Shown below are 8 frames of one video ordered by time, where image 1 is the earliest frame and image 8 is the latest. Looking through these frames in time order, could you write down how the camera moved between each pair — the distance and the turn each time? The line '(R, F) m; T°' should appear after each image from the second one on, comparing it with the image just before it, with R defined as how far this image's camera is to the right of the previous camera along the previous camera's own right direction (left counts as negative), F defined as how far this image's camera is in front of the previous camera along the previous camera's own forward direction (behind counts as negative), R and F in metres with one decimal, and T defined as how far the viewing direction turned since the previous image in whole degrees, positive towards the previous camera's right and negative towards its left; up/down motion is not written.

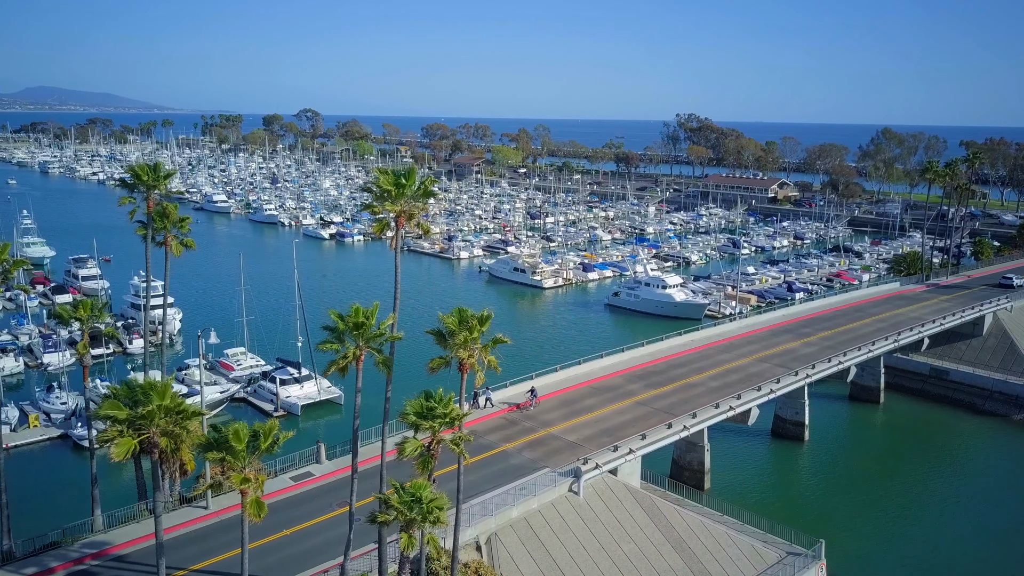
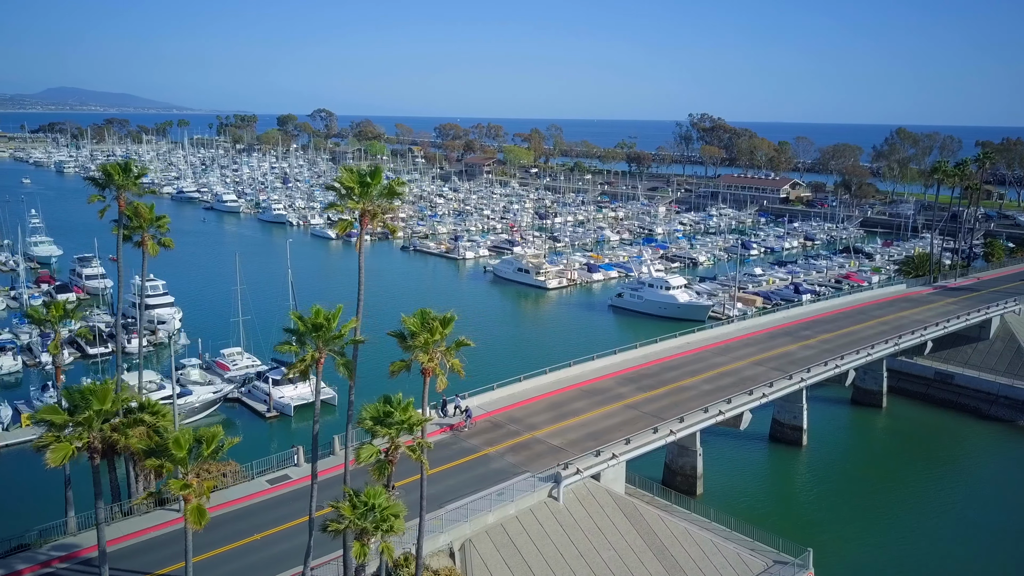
(+1.1, +0.4) m; -1°
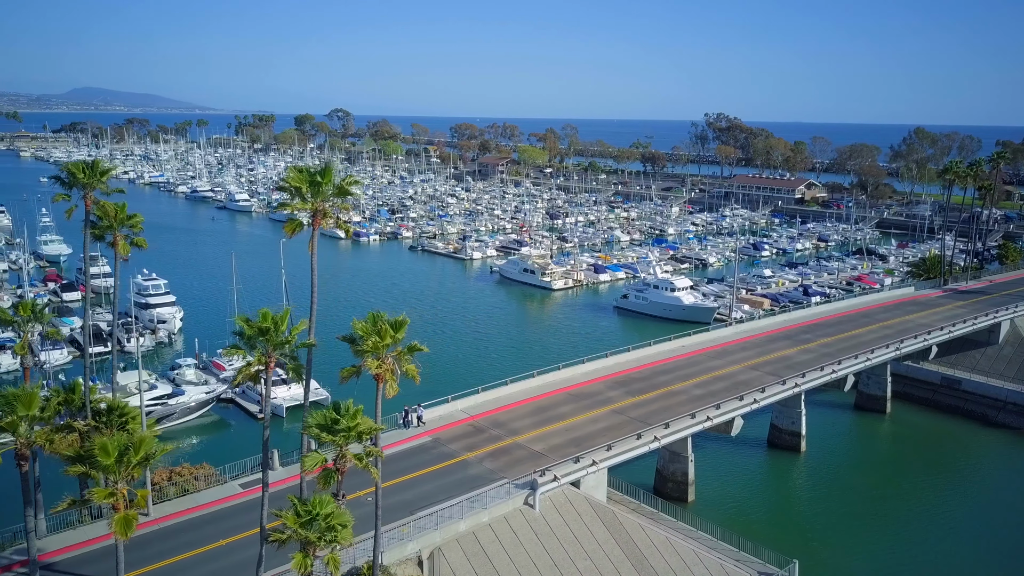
(+1.3, +0.5) m; -1°
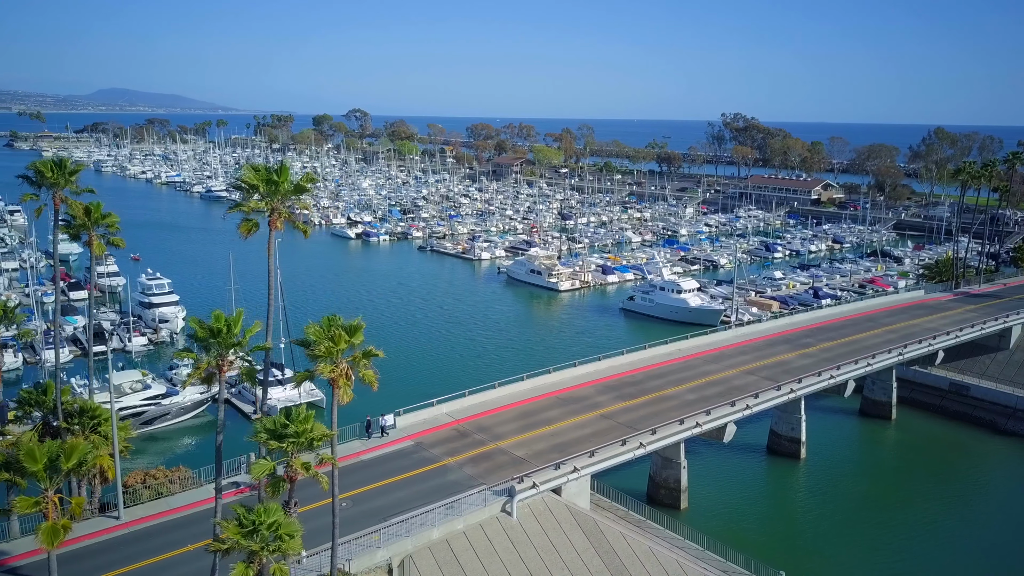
(+1.2, +0.5) m; -1°
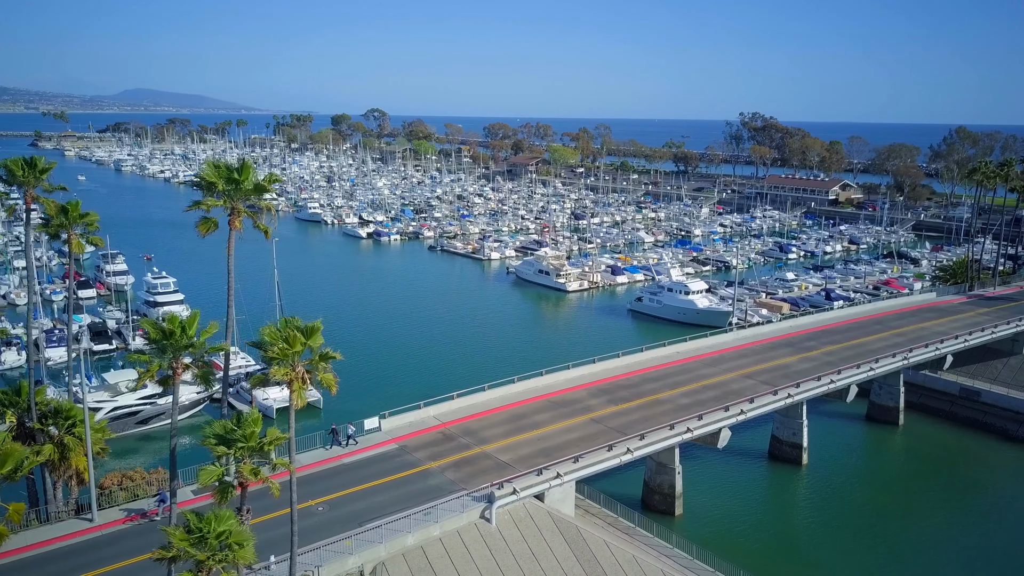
(+1.1, +0.5) m; -1°
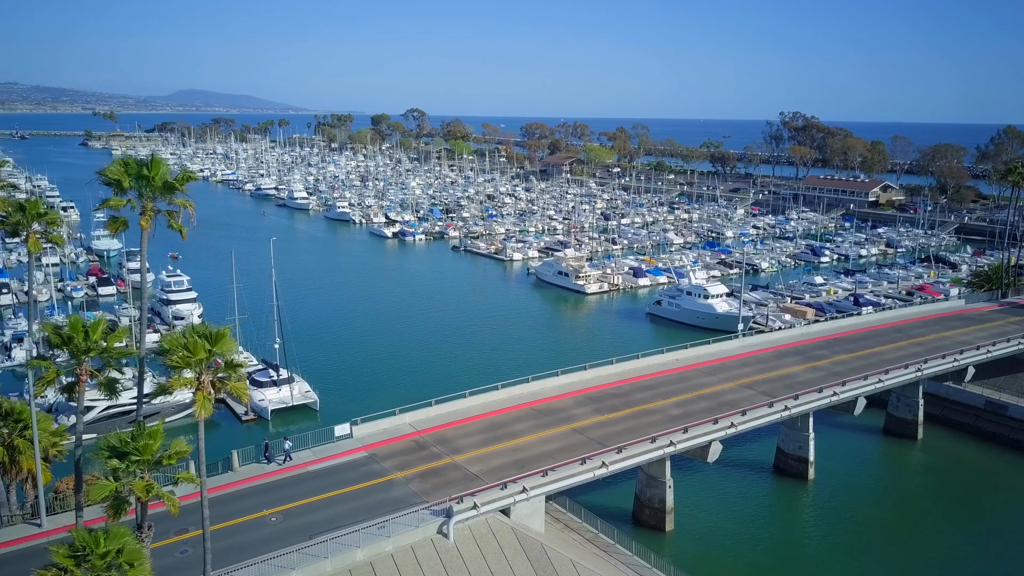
(+2.2, +1.1) m; -3°
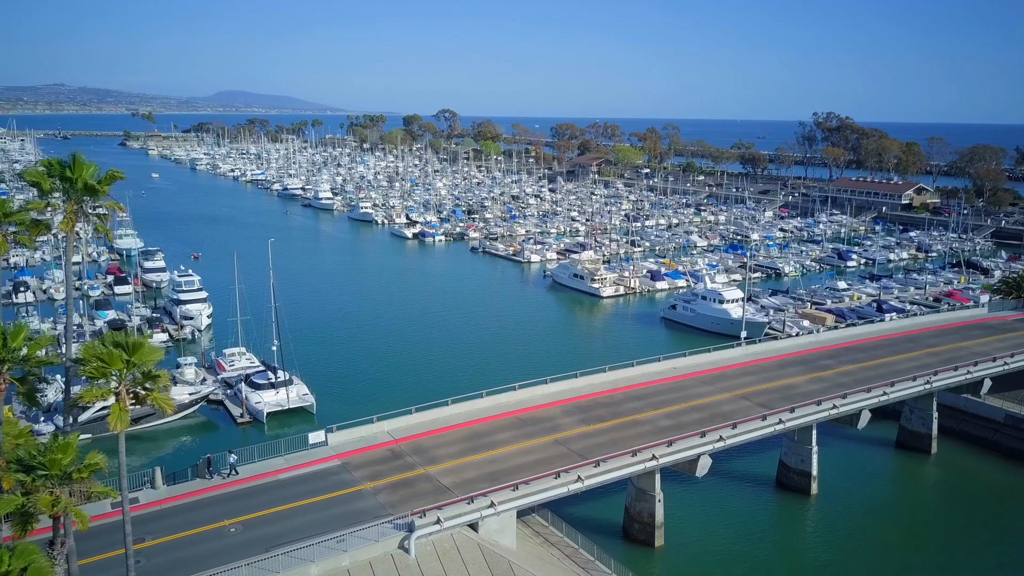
(+1.8, +0.8) m; -2°
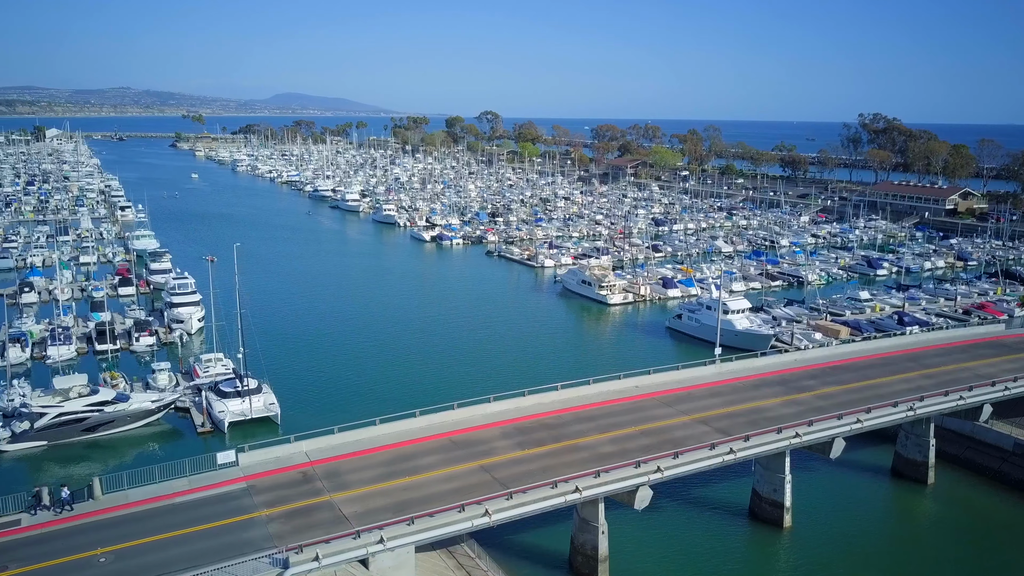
(+4.1, +1.8) m; -3°
